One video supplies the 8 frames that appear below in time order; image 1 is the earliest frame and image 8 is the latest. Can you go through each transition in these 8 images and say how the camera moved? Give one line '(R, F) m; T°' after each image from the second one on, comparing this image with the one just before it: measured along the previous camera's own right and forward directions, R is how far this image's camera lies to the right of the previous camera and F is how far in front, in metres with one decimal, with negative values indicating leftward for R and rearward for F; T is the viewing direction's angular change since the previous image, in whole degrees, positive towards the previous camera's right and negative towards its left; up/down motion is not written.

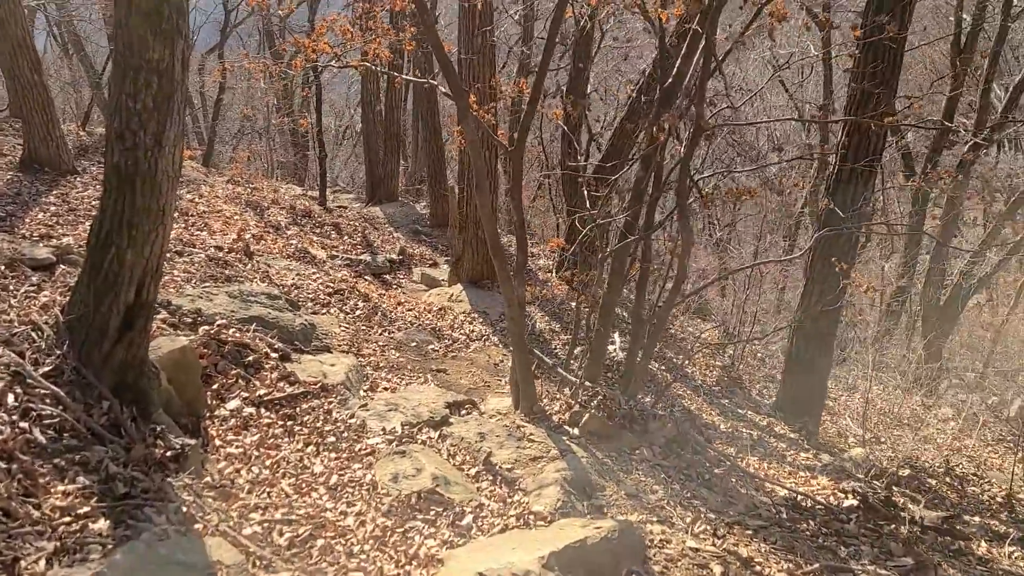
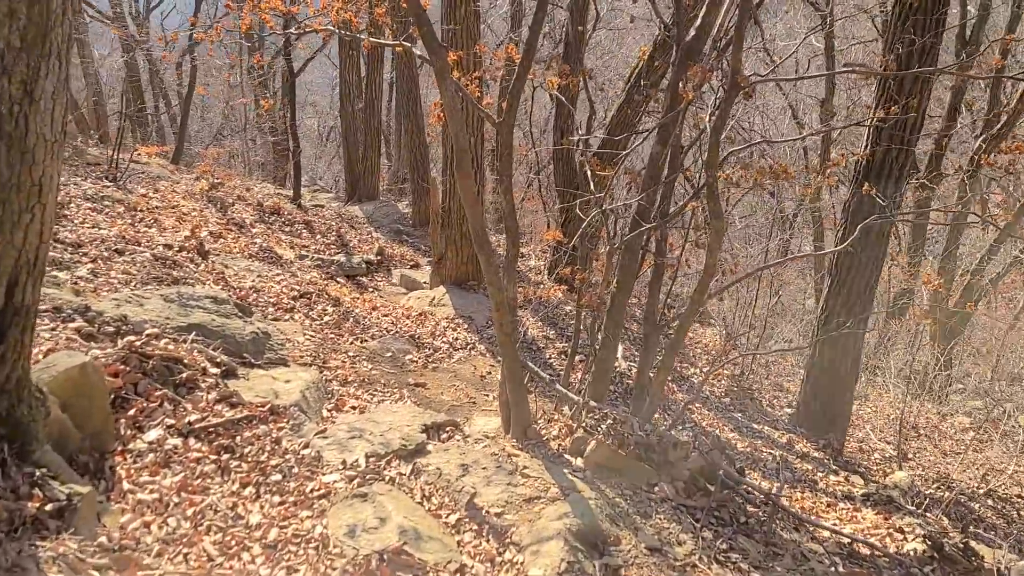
(0.0, +0.9) m; +1°
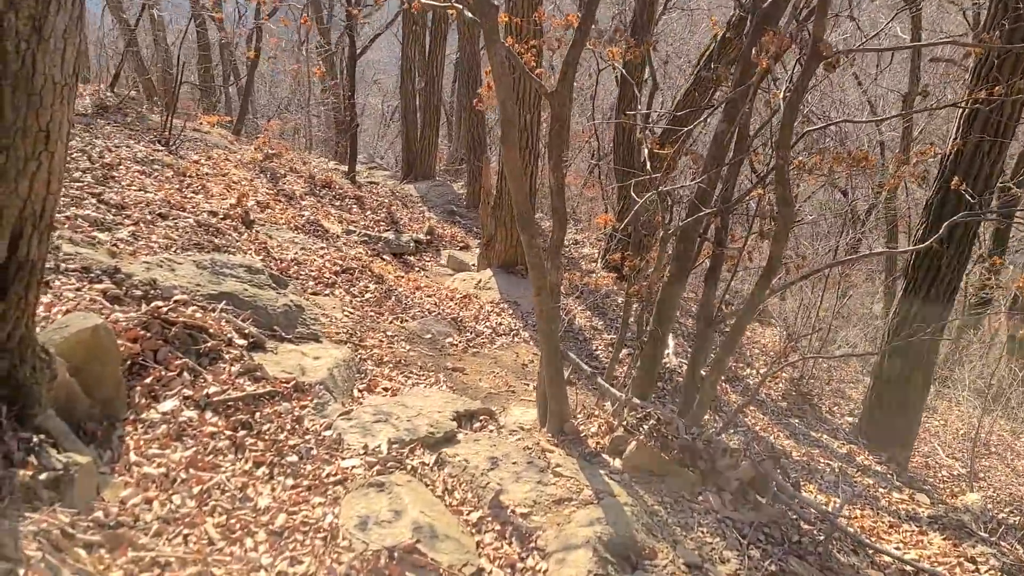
(+0.1, +0.3) m; -4°
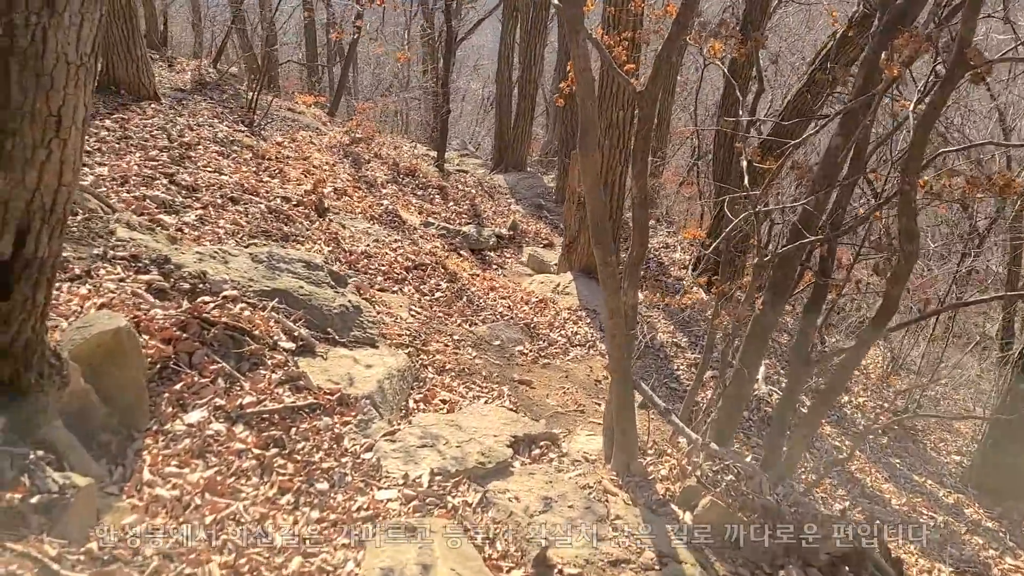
(+0.1, +0.4) m; -6°
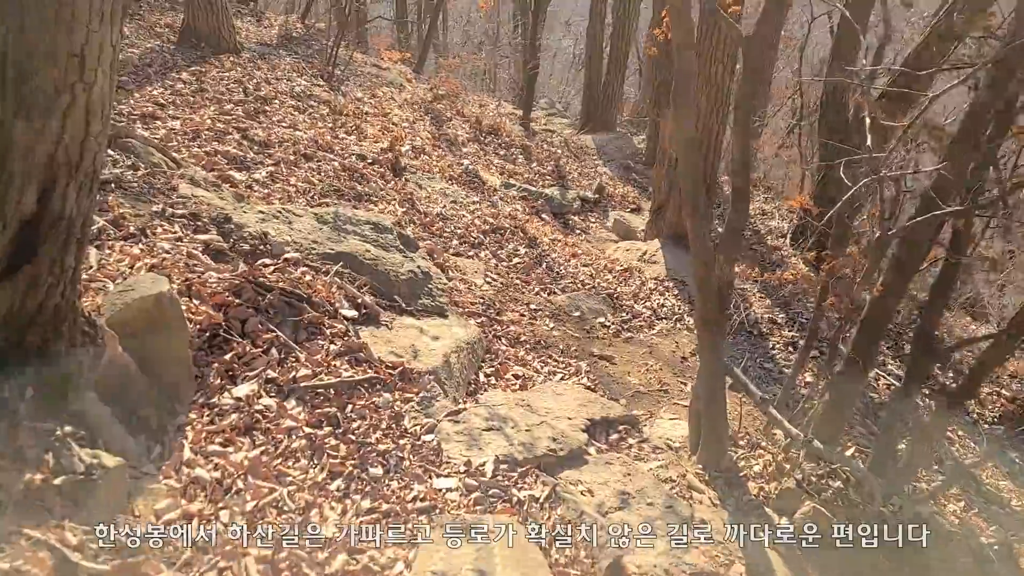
(0.0, +0.4) m; -6°
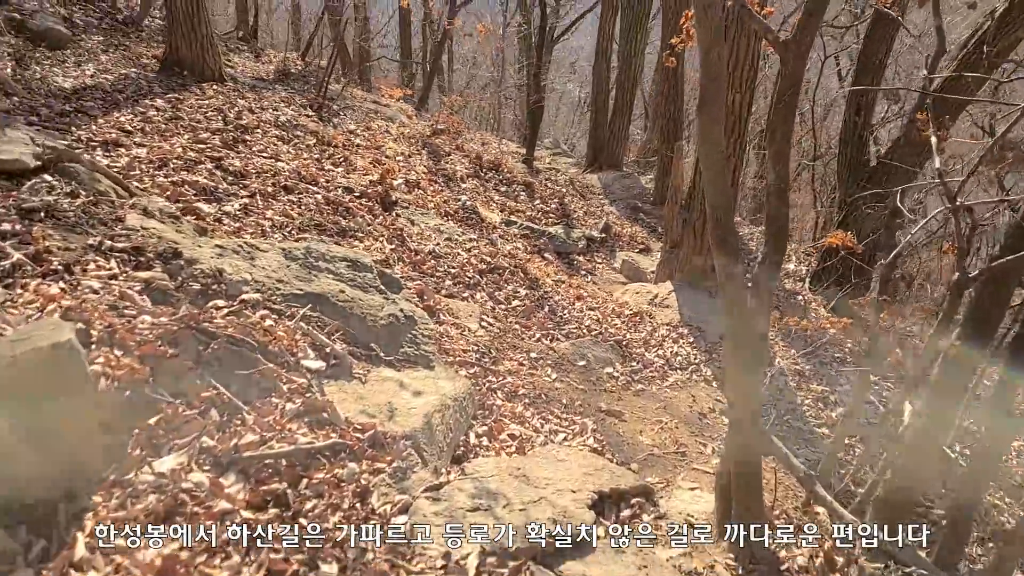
(0.0, +0.6) m; 0°
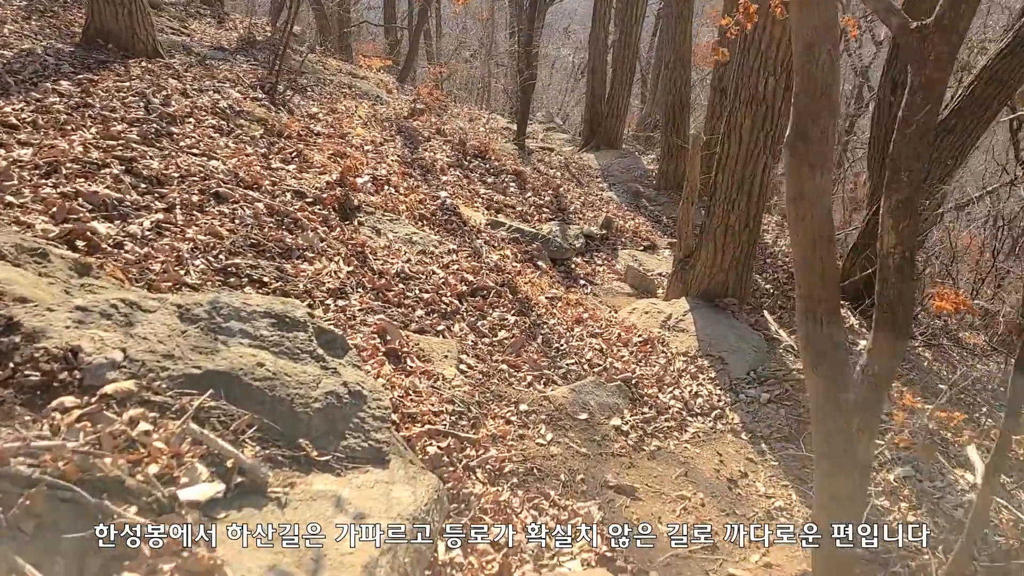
(0.0, +1.0) m; 0°
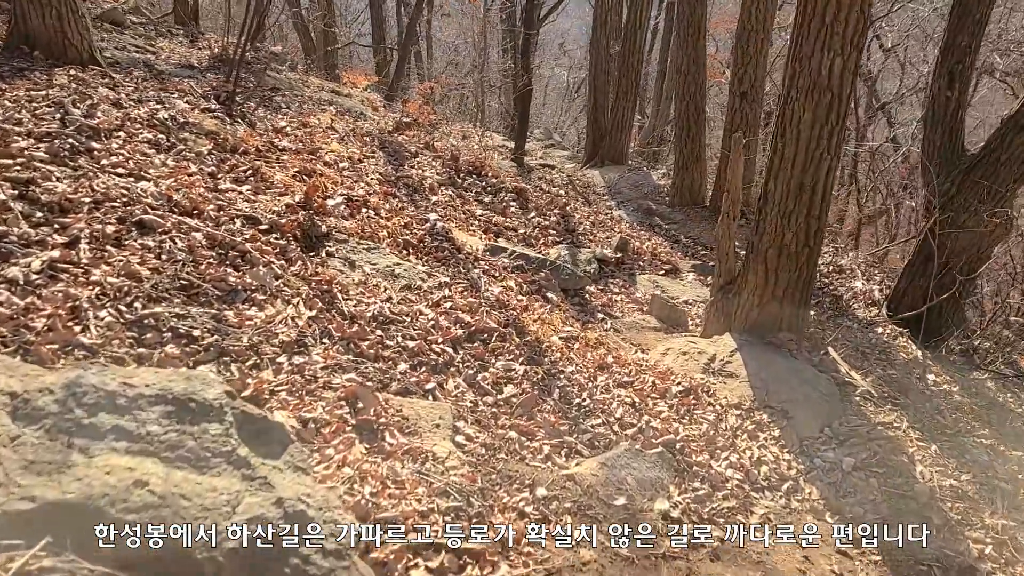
(0.0, +1.0) m; 0°
